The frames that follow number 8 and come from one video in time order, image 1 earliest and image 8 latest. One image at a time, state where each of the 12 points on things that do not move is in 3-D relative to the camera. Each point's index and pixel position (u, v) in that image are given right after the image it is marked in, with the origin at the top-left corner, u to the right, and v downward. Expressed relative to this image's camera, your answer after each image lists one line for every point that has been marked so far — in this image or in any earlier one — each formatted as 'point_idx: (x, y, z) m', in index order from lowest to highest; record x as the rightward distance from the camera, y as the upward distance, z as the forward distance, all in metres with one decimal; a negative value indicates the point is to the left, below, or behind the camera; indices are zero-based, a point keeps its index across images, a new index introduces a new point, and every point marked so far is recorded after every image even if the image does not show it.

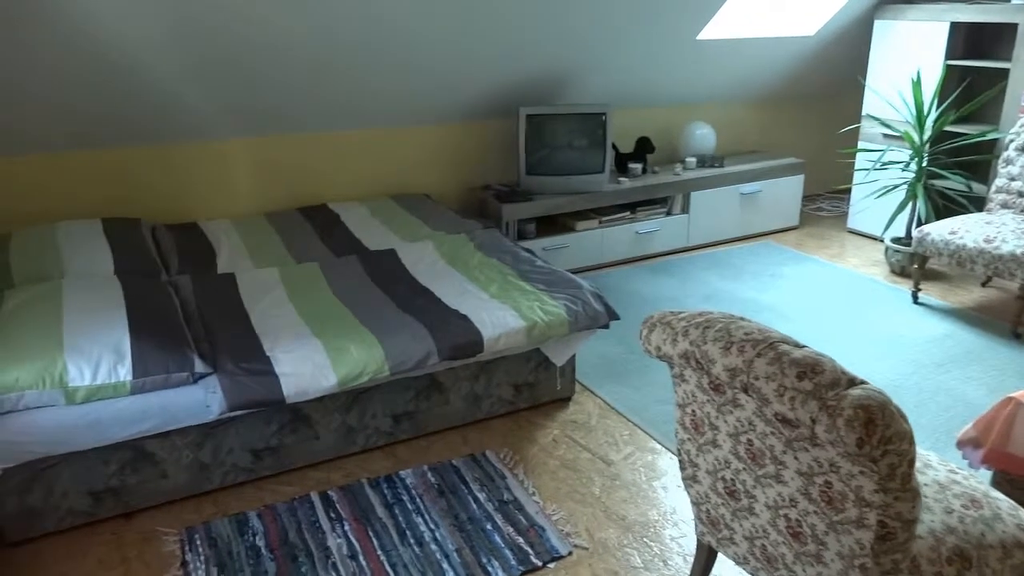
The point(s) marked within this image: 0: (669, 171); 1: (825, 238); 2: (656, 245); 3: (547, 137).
0: (+0.9, +0.7, +4.6) m
1: (+1.9, +0.3, +4.9) m
2: (+0.8, +0.2, +4.5) m
3: (+0.2, +0.8, +4.1) m
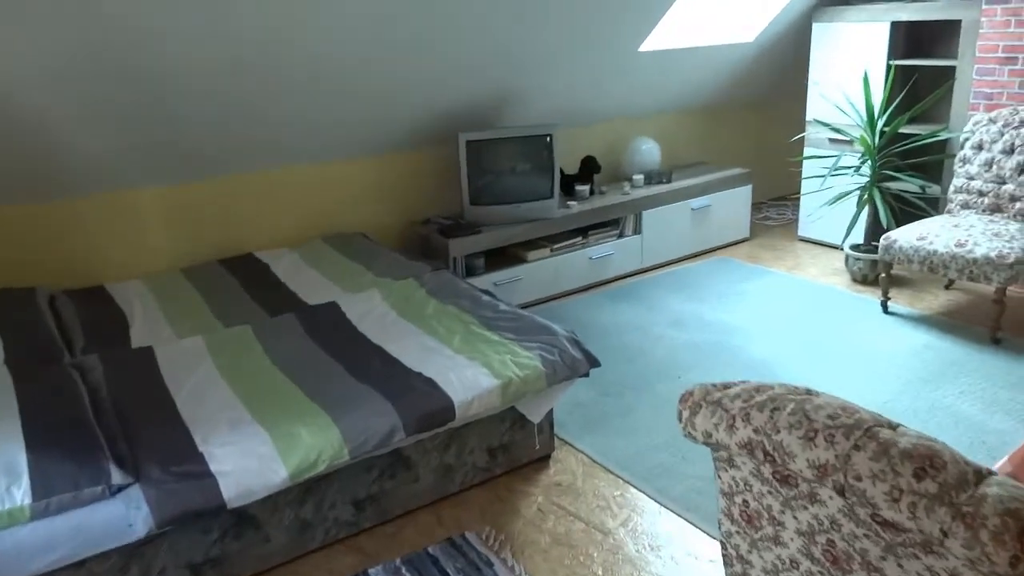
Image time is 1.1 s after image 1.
0: (+0.6, +0.5, +4.4) m
1: (+1.6, +0.2, +4.7) m
2: (+0.5, +0.1, +4.2) m
3: (-0.1, +0.6, +3.8) m
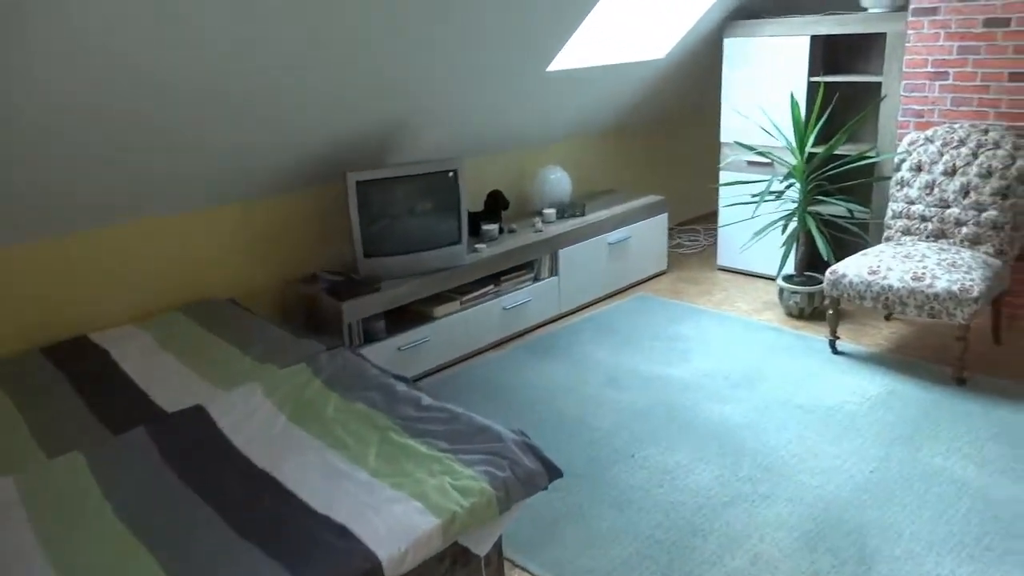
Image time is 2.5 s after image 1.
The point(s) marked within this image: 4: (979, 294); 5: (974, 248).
0: (+0.1, +0.3, +3.9) m
1: (+1.0, 0.0, +4.3) m
2: (+0.1, -0.1, +3.7) m
3: (-0.5, +0.3, +3.2) m
4: (+1.7, 0.0, +2.9) m
5: (+1.9, +0.2, +3.2) m
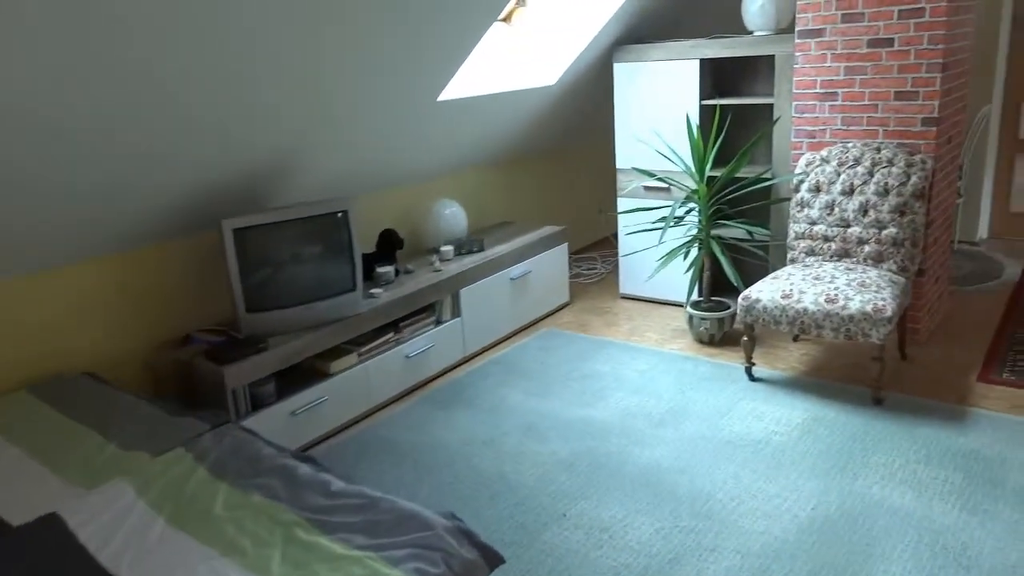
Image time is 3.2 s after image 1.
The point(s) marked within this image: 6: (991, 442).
0: (-0.4, +0.1, +3.6) m
1: (+0.5, -0.1, +4.2) m
2: (-0.4, -0.3, +3.4) m
3: (-0.9, +0.1, +2.9) m
4: (+1.4, -0.1, +2.9) m
5: (+1.5, +0.1, +3.2) m
6: (+1.6, -0.5, +2.7) m
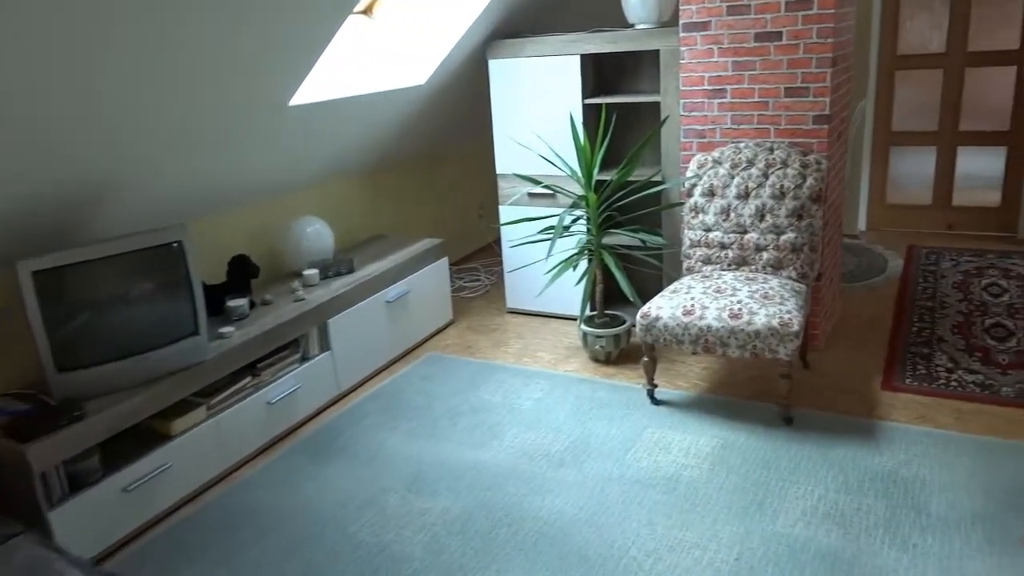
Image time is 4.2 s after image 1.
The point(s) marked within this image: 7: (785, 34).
0: (-0.9, 0.0, +3.2) m
1: (-0.1, -0.2, +3.9) m
2: (-0.8, -0.5, +3.0) m
3: (-1.3, 0.0, +2.3) m
4: (+1.0, -0.1, +2.7) m
5: (+1.0, +0.1, +3.1) m
6: (+1.2, -0.5, +2.5) m
7: (+1.0, +1.0, +3.1) m
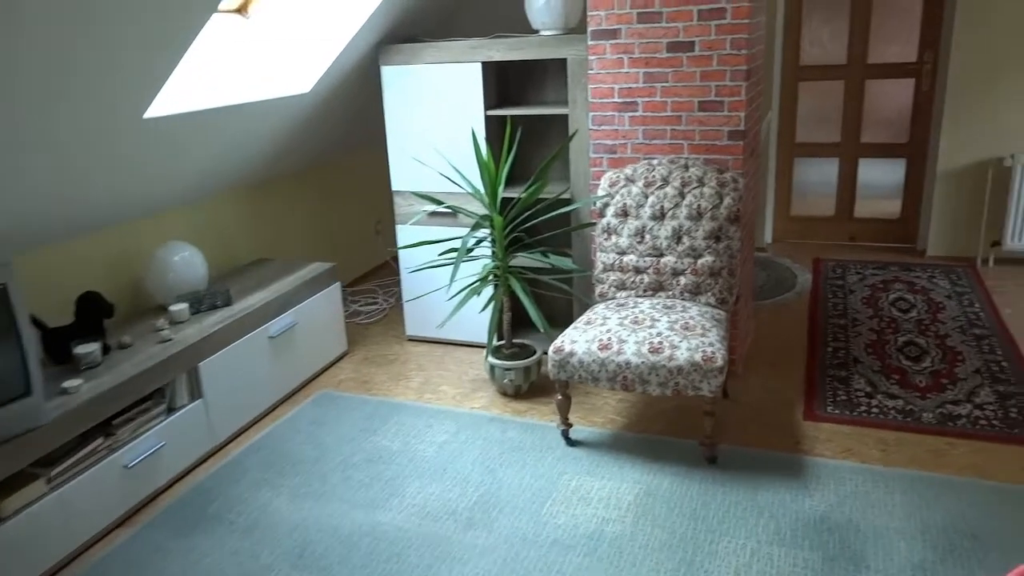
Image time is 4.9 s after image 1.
0: (-1.3, -0.2, +2.8) m
1: (-0.5, -0.3, +3.6) m
2: (-1.1, -0.6, +2.6) m
3: (-1.5, -0.2, +1.9) m
4: (+0.7, -0.2, +2.5) m
5: (+0.7, 0.0, +2.9) m
6: (+1.0, -0.6, +2.4) m
7: (+0.7, +0.9, +2.9) m
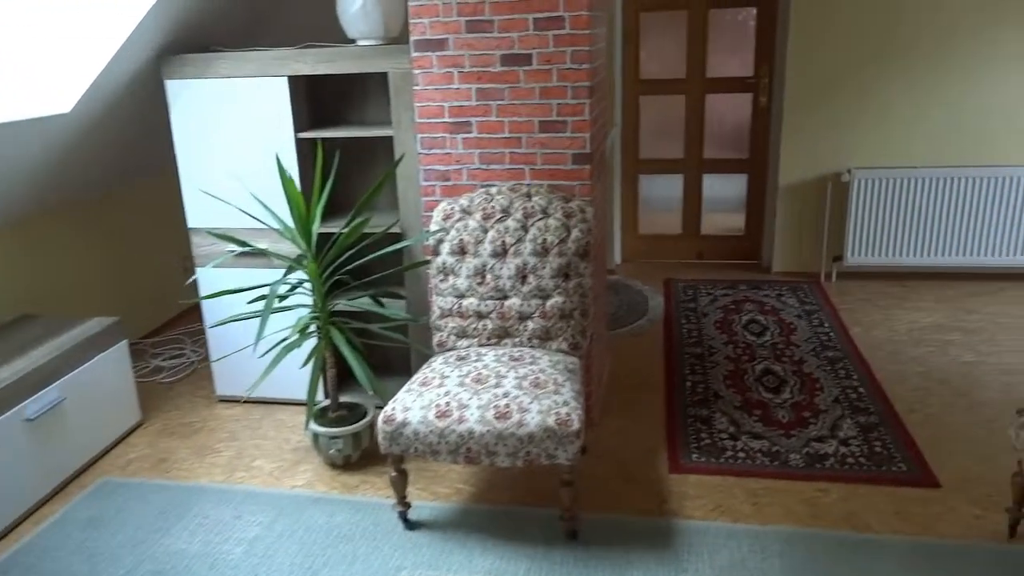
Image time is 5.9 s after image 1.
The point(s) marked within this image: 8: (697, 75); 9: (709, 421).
0: (-1.7, -0.4, +2.1) m
1: (-1.2, -0.5, +3.0) m
2: (-1.6, -0.8, +1.9) m
3: (-1.8, -0.4, +1.2) m
4: (+0.2, -0.4, +2.1) m
5: (+0.1, -0.2, +2.5) m
6: (+0.5, -0.8, +2.1) m
7: (+0.1, +0.7, +2.5) m
8: (+1.0, +1.2, +4.5) m
9: (+0.7, -0.5, +2.9) m
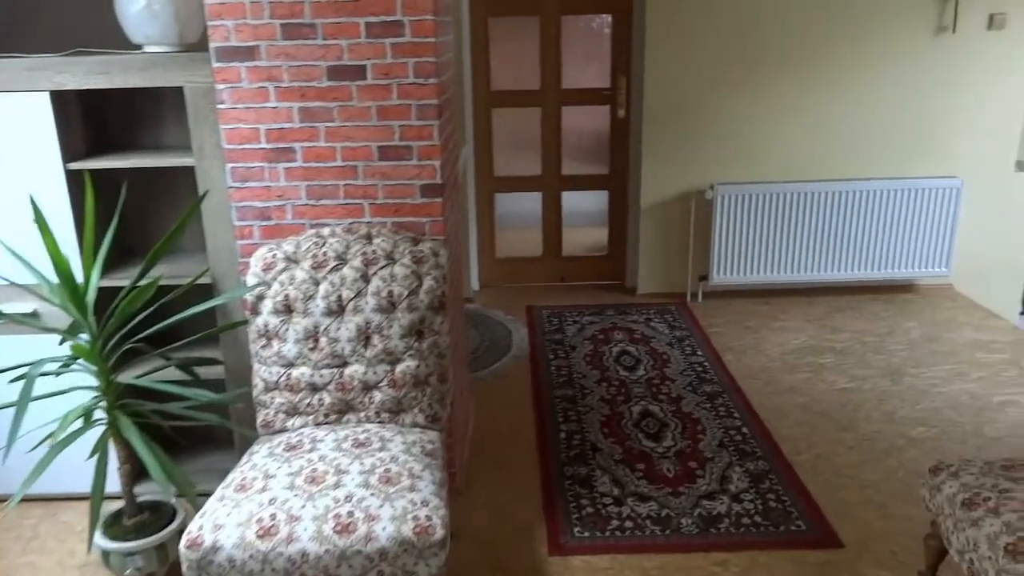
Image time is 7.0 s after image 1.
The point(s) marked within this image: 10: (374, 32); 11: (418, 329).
0: (-2.0, -0.6, +1.3) m
1: (-1.6, -0.7, +2.3) m
2: (-1.8, -1.0, +1.2) m
3: (-1.9, -0.6, +0.4) m
4: (-0.1, -0.5, +1.7) m
5: (-0.3, -0.3, +2.1) m
6: (+0.2, -0.9, +1.7) m
7: (-0.4, +0.6, +2.1) m
8: (+0.2, +1.0, +4.2) m
9: (+0.2, -0.6, +2.5) m
10: (-0.4, +0.7, +2.1) m
11: (-0.2, -0.1, +2.1) m
